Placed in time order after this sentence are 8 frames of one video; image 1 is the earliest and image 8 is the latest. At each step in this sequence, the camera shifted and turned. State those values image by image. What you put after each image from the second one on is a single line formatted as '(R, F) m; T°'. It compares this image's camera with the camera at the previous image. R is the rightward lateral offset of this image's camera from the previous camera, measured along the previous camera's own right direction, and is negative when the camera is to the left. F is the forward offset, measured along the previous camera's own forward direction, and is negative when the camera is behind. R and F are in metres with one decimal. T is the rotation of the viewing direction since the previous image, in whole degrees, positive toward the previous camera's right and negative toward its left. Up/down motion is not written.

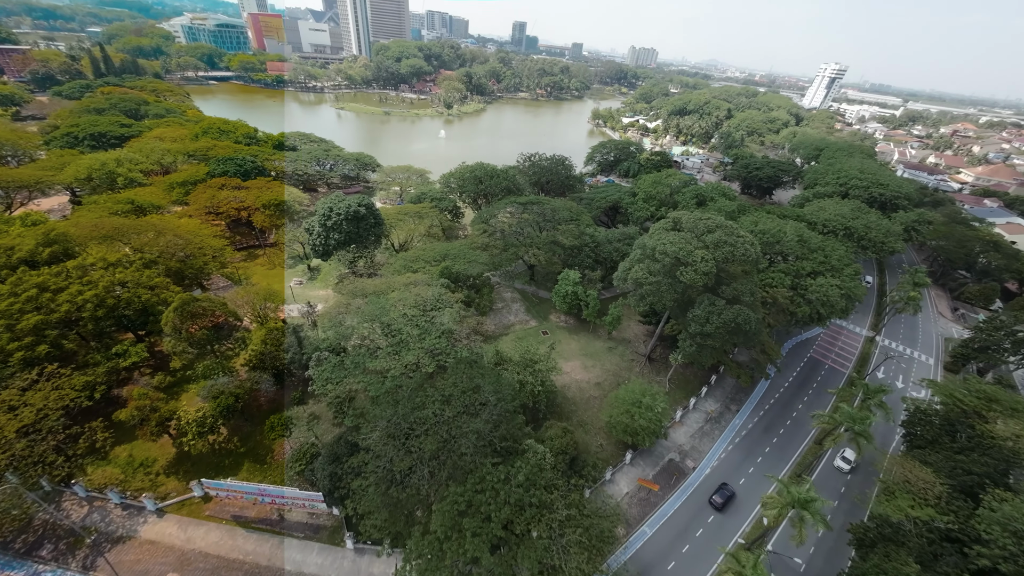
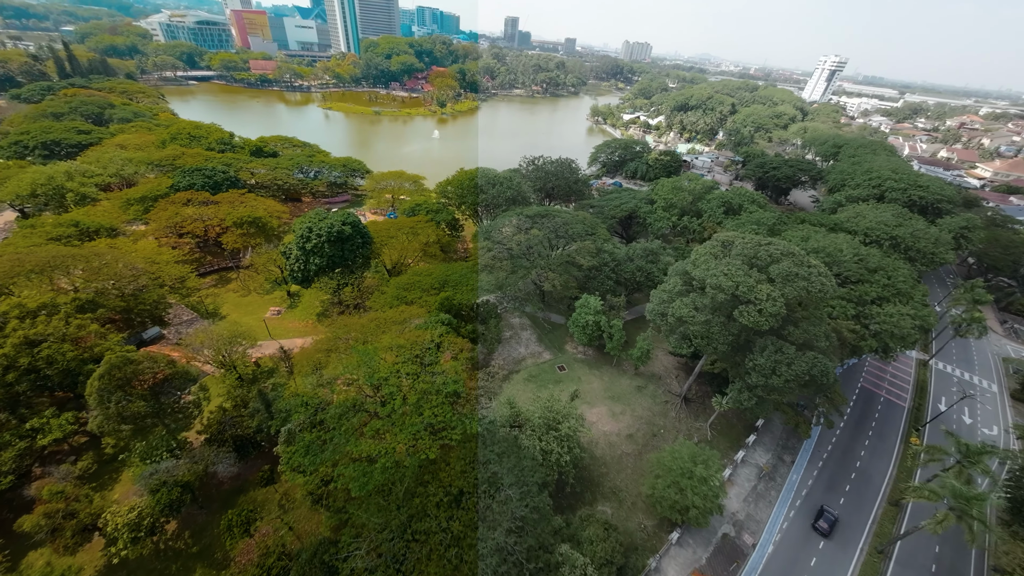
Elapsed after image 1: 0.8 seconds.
(-0.8, +3.3) m; +1°
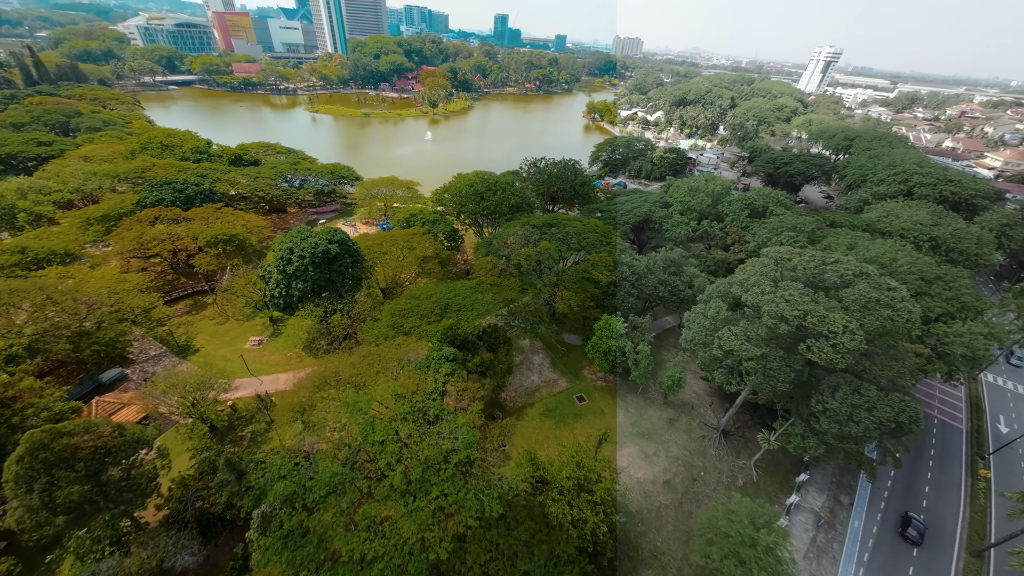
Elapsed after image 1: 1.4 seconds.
(-0.7, +2.4) m; +1°
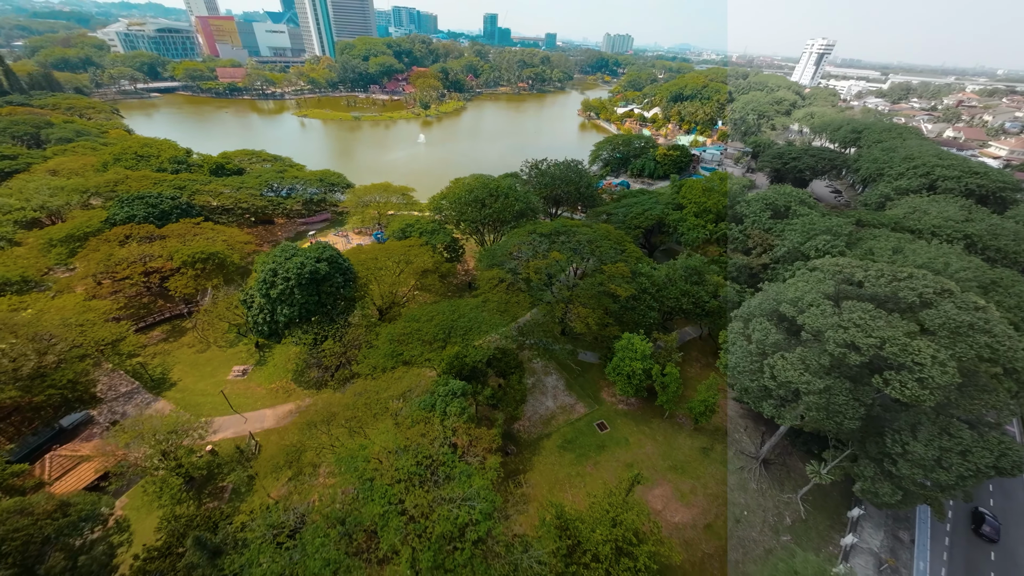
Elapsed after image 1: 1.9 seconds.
(-0.6, +1.8) m; +1°
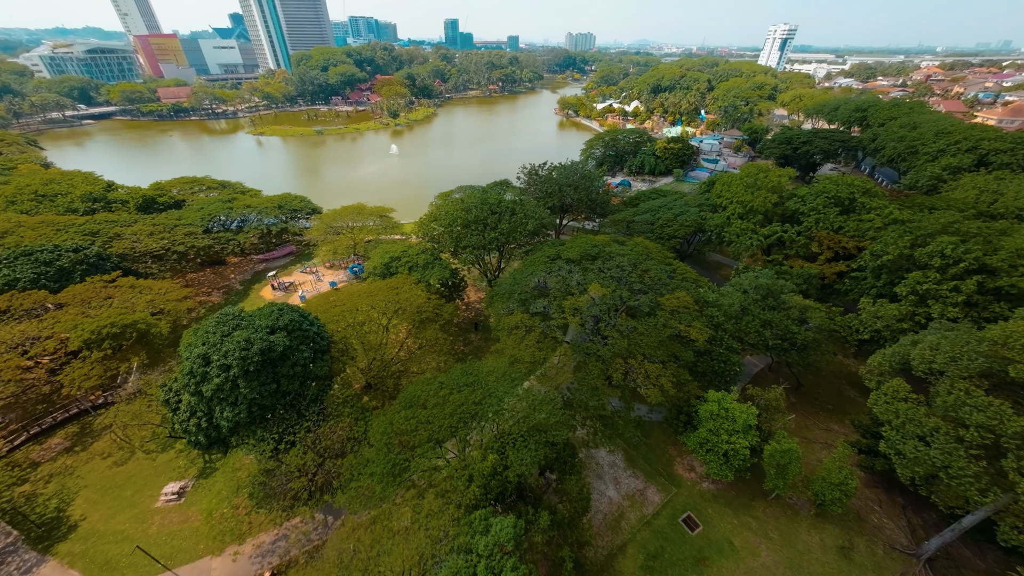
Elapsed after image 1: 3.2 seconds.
(-1.7, +4.8) m; +3°
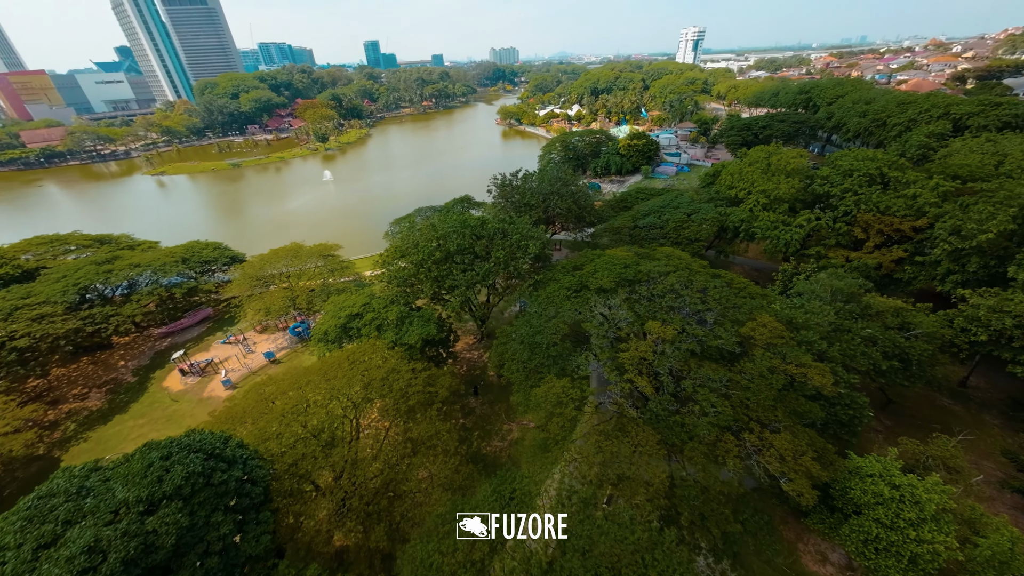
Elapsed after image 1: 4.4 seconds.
(-1.8, +4.6) m; +7°
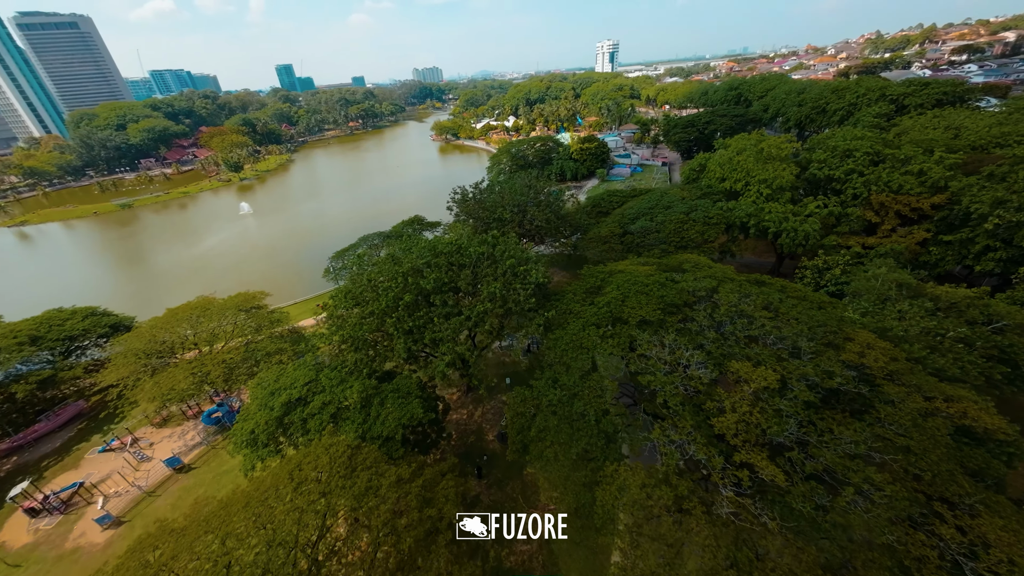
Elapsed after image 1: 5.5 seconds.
(-1.4, +3.6) m; +8°
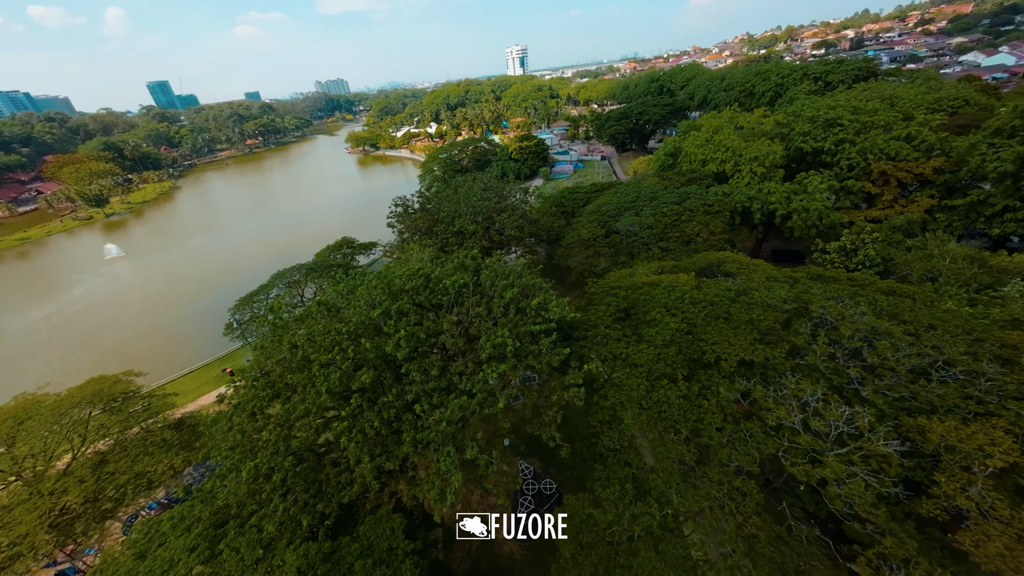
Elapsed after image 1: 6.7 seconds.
(-1.3, +3.6) m; +10°
